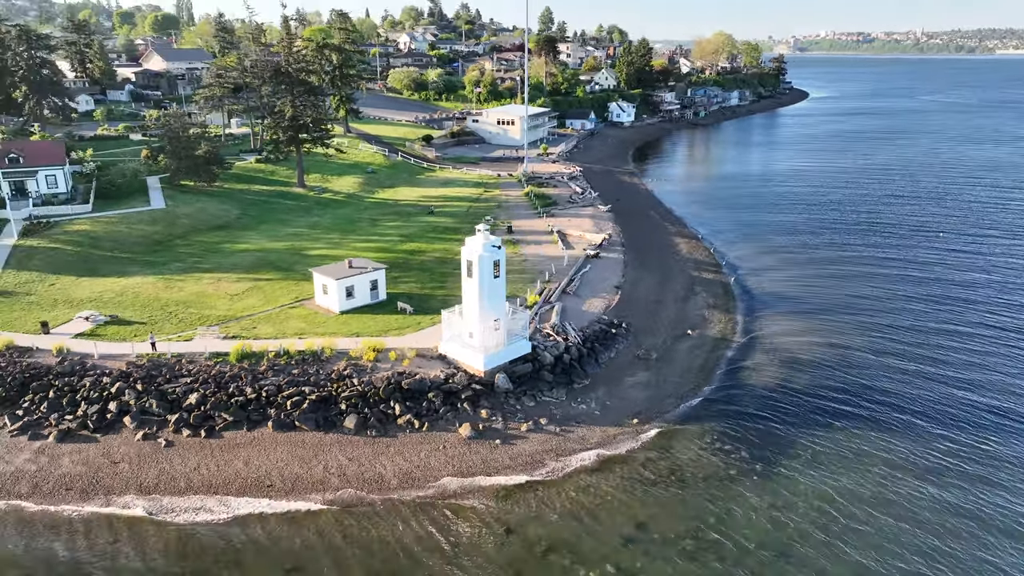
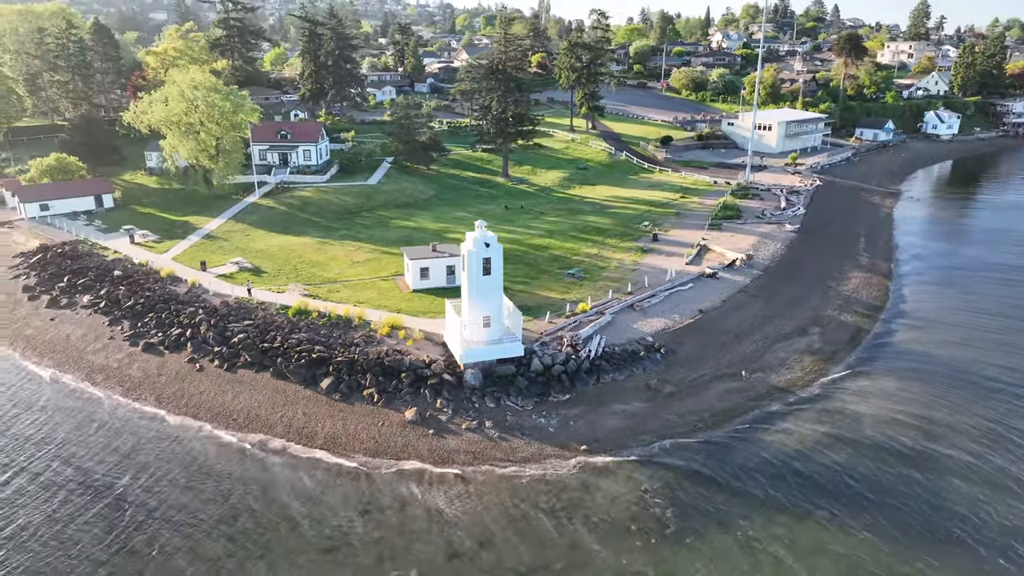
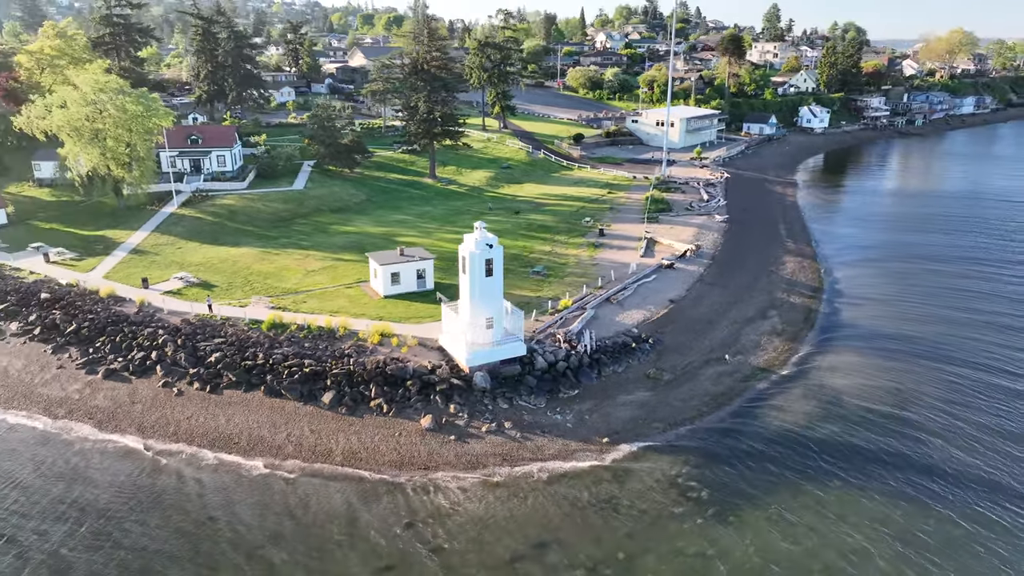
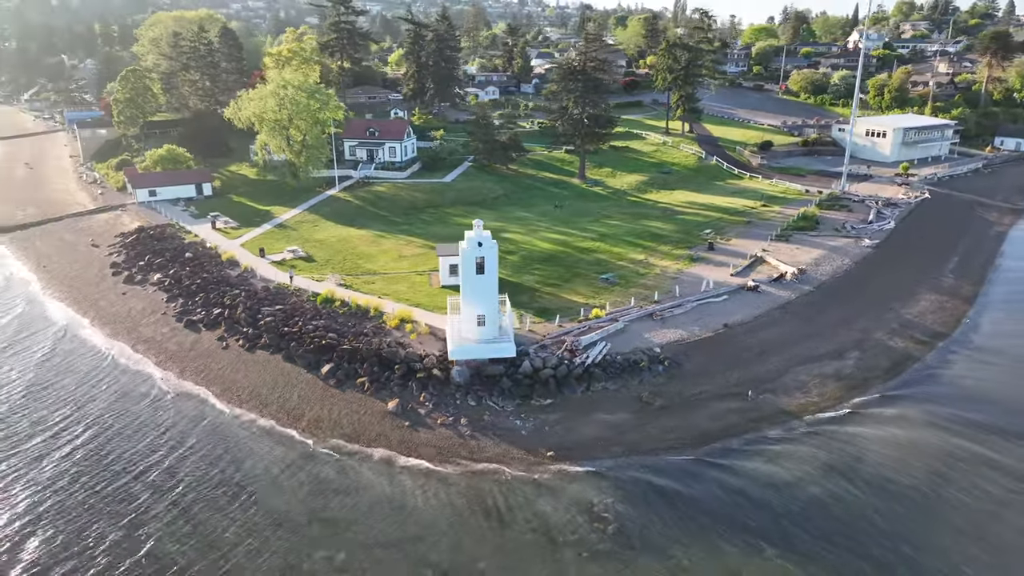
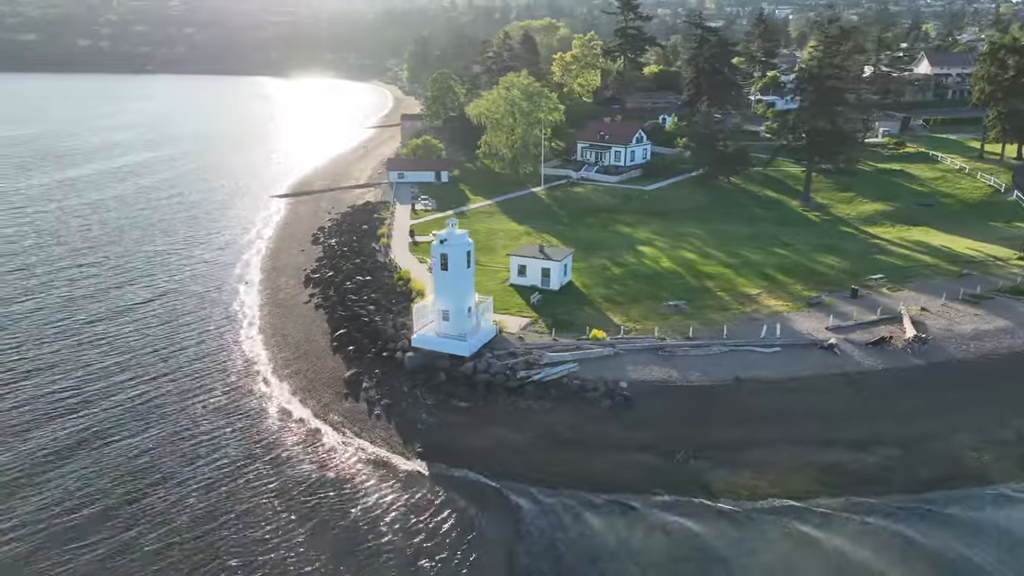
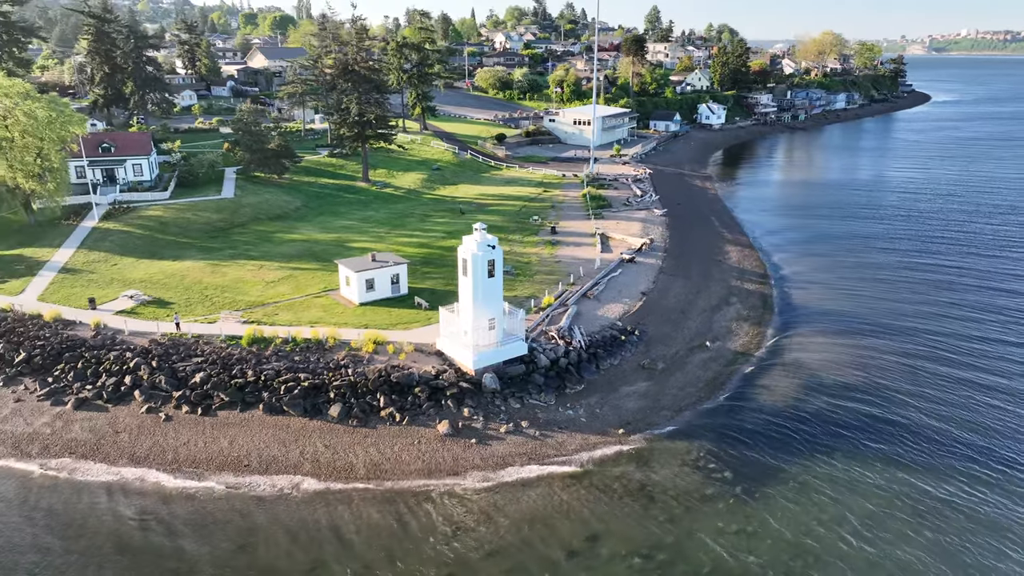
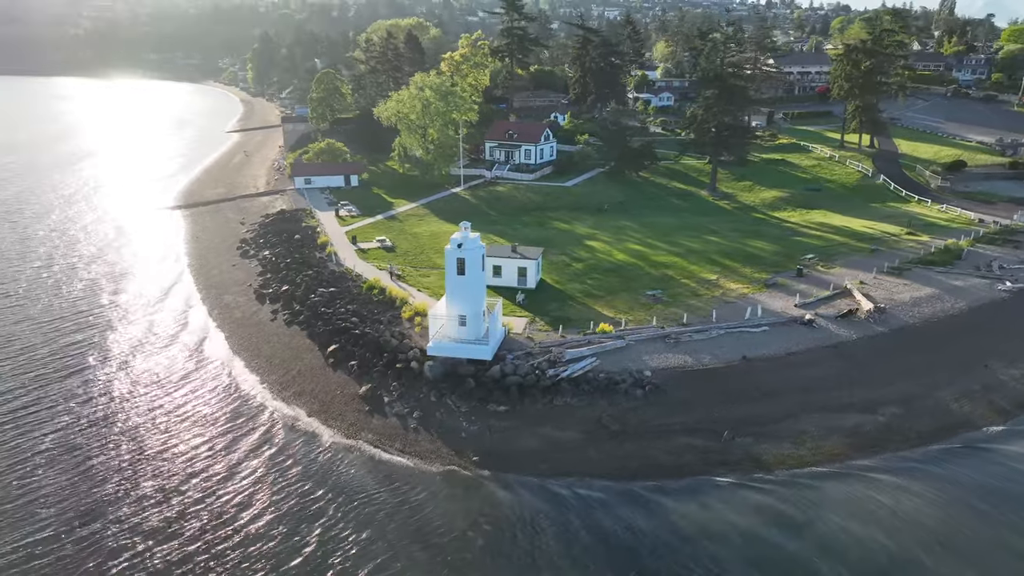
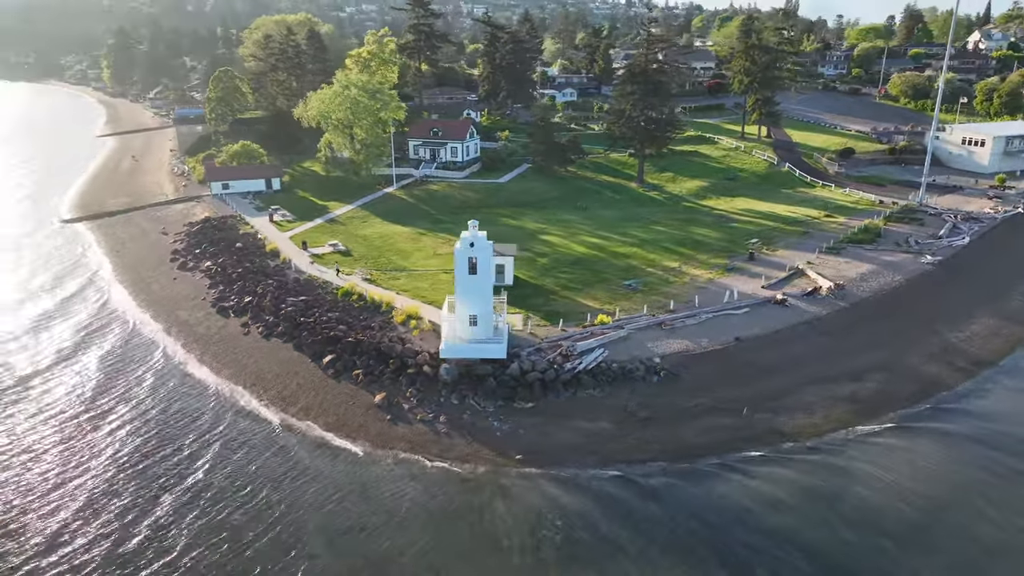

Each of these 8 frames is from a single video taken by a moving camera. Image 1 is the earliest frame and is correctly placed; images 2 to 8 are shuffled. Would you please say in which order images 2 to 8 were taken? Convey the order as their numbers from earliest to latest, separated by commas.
6, 3, 2, 4, 8, 7, 5
